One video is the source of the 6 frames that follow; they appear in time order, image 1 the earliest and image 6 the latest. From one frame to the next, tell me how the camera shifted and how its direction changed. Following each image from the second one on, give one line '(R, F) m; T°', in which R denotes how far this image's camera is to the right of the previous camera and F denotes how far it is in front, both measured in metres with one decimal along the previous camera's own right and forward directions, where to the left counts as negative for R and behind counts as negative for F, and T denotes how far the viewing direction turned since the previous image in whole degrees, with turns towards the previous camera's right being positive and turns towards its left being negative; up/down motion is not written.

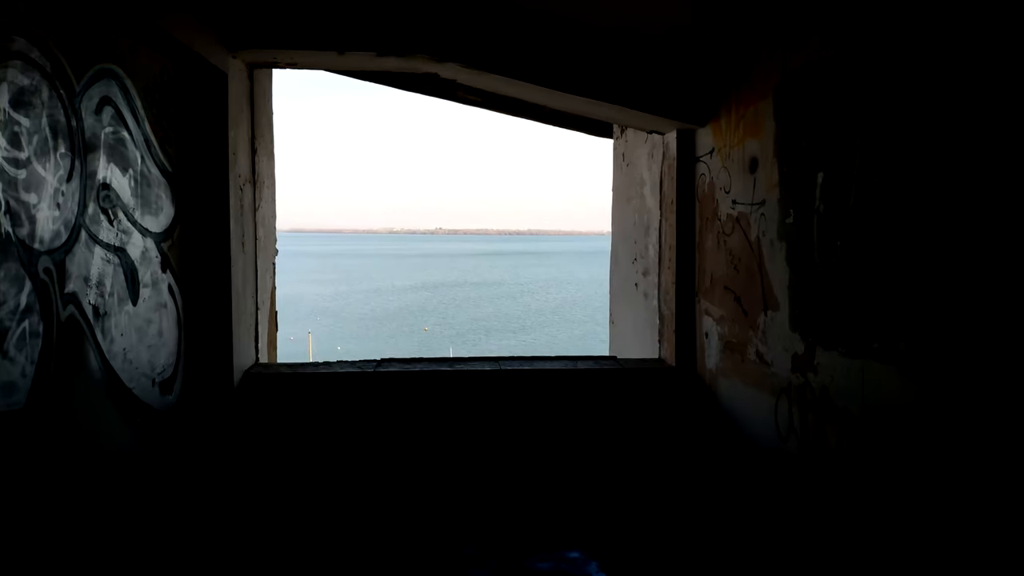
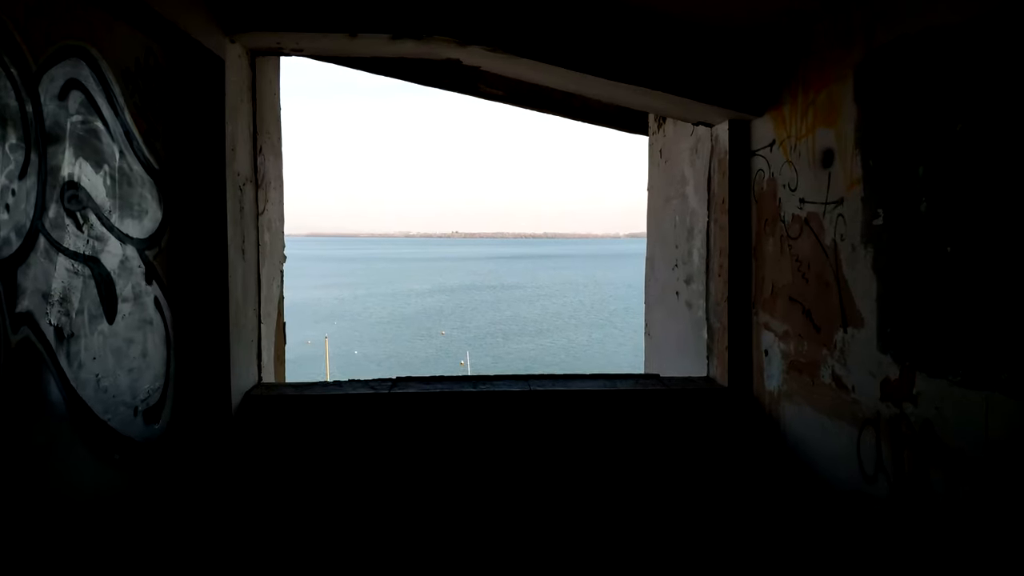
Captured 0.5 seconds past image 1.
(-0.1, +0.5) m; -1°
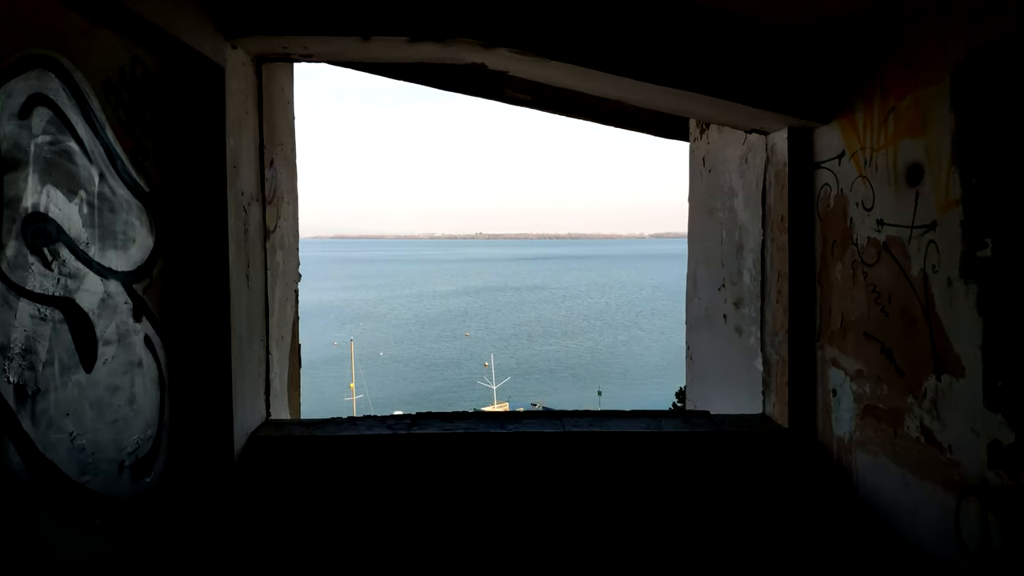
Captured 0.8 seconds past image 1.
(0.0, +0.4) m; -2°
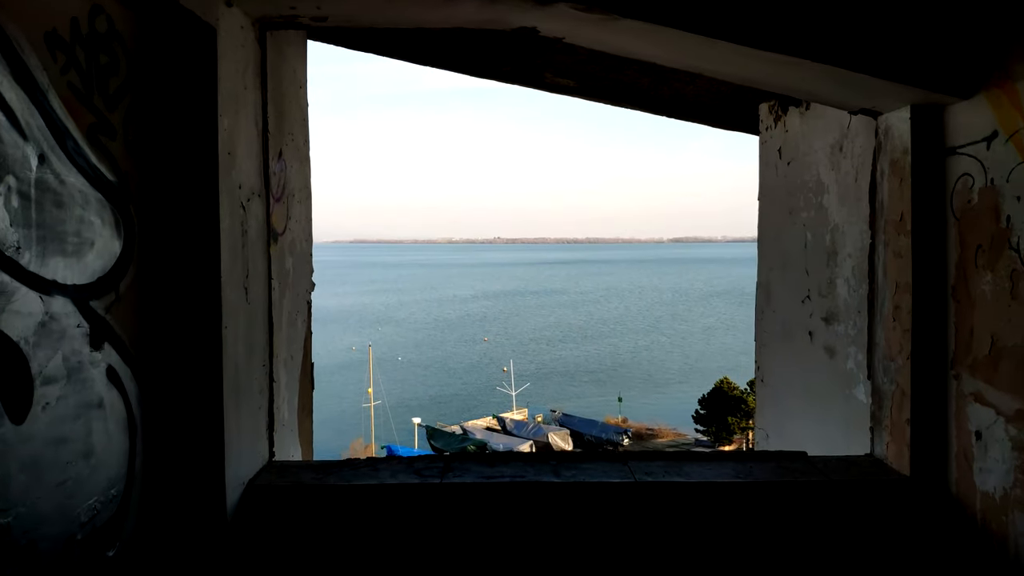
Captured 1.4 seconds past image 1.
(-0.2, +0.6) m; -2°
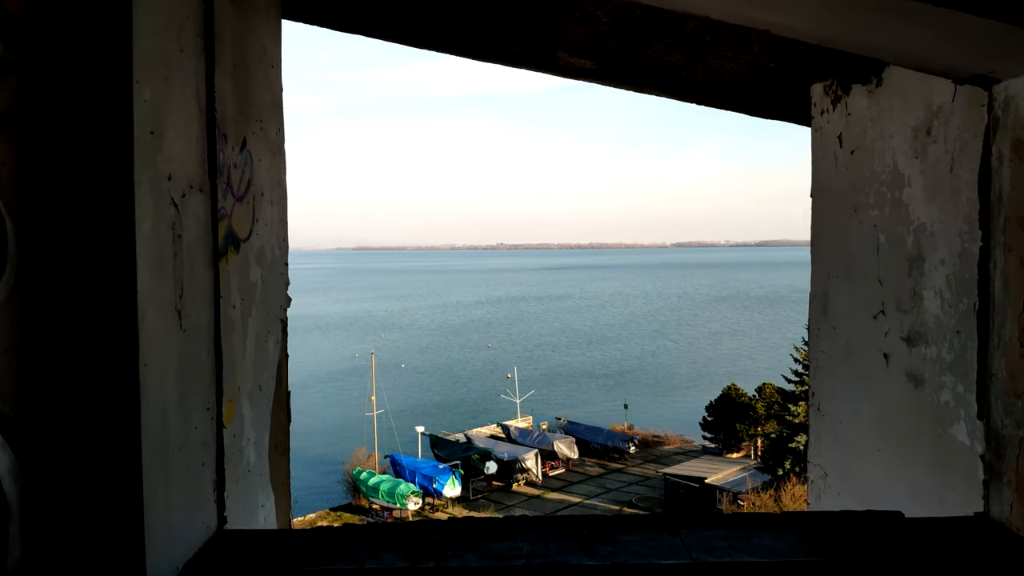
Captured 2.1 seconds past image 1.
(0.0, +0.7) m; 0°
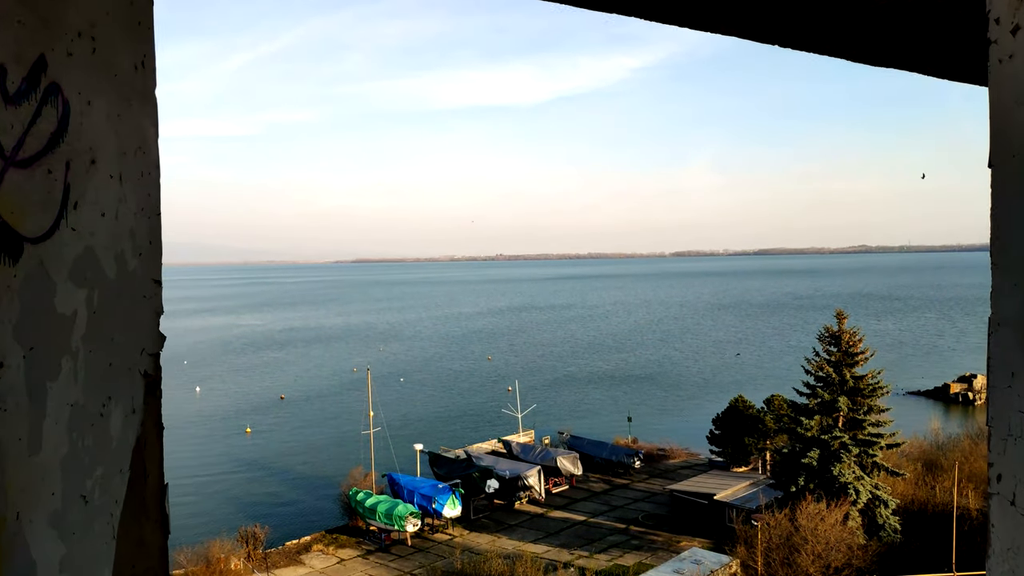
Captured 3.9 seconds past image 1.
(0.0, +1.4) m; 0°
